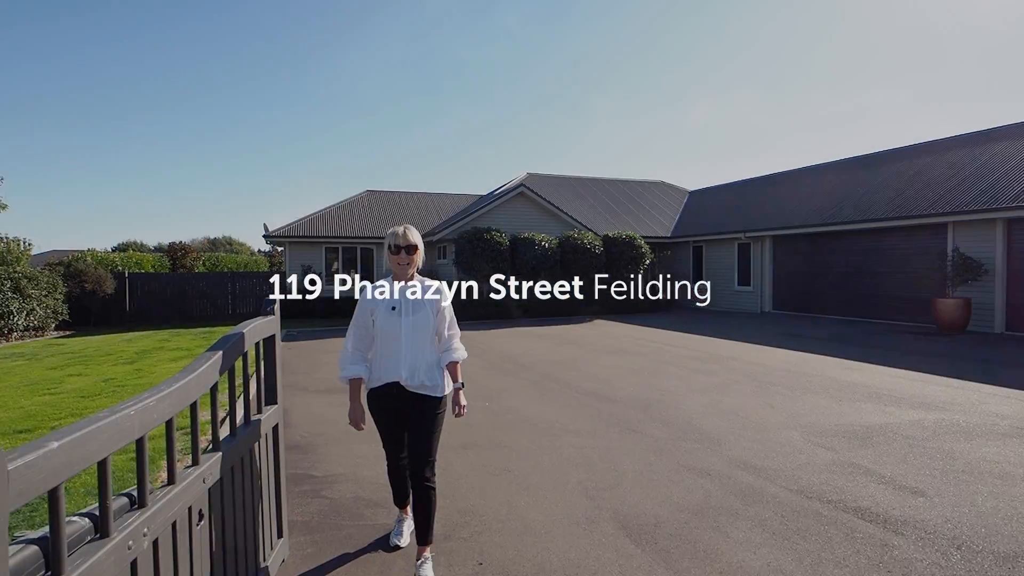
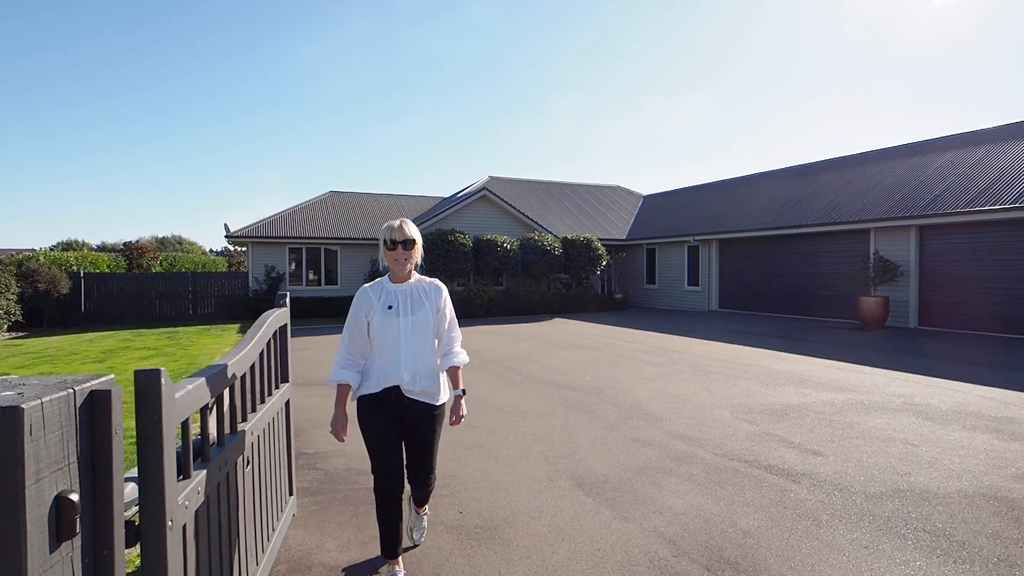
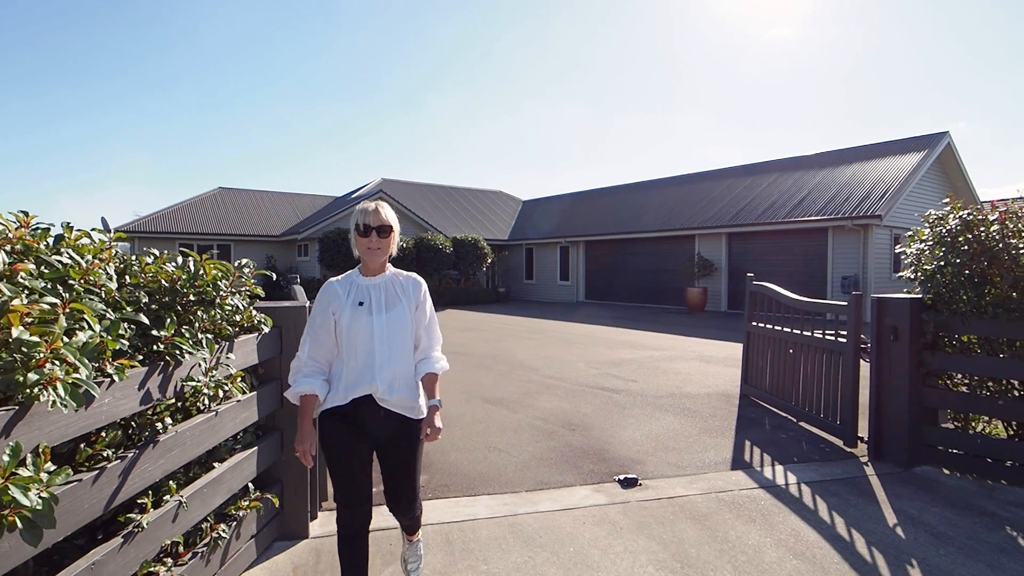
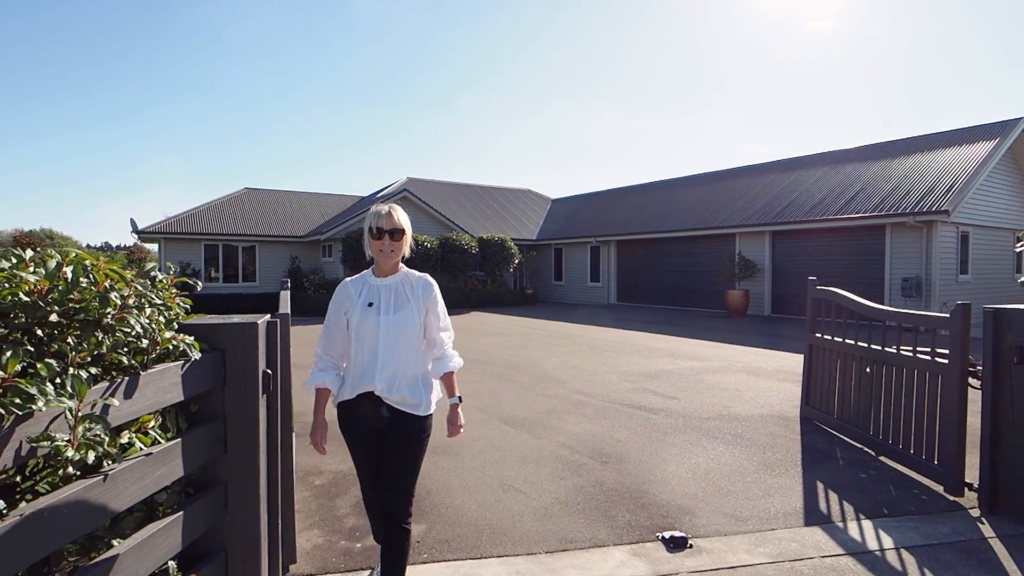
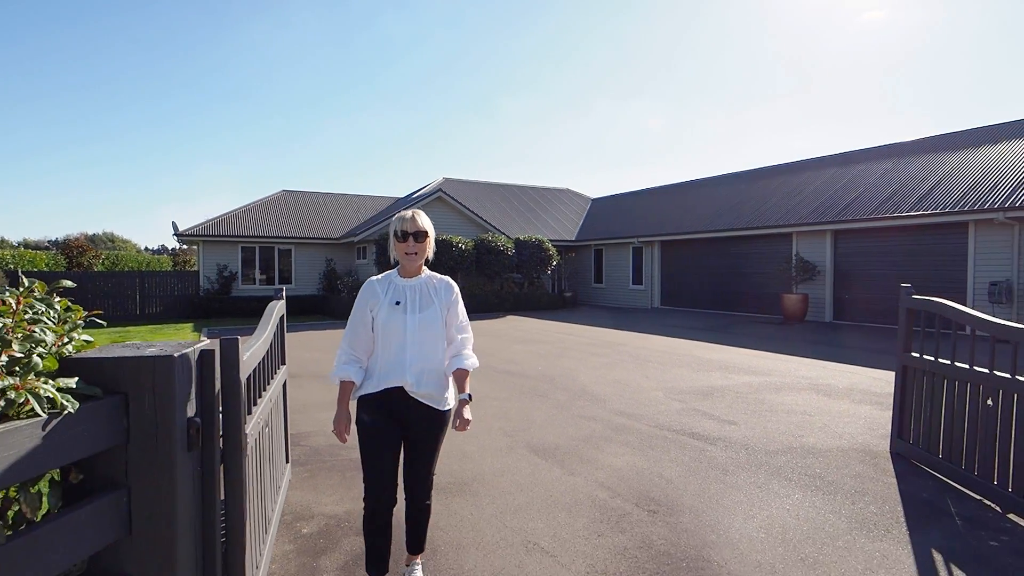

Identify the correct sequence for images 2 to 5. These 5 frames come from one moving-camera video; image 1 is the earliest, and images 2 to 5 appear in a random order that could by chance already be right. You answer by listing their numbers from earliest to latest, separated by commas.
2, 5, 4, 3
